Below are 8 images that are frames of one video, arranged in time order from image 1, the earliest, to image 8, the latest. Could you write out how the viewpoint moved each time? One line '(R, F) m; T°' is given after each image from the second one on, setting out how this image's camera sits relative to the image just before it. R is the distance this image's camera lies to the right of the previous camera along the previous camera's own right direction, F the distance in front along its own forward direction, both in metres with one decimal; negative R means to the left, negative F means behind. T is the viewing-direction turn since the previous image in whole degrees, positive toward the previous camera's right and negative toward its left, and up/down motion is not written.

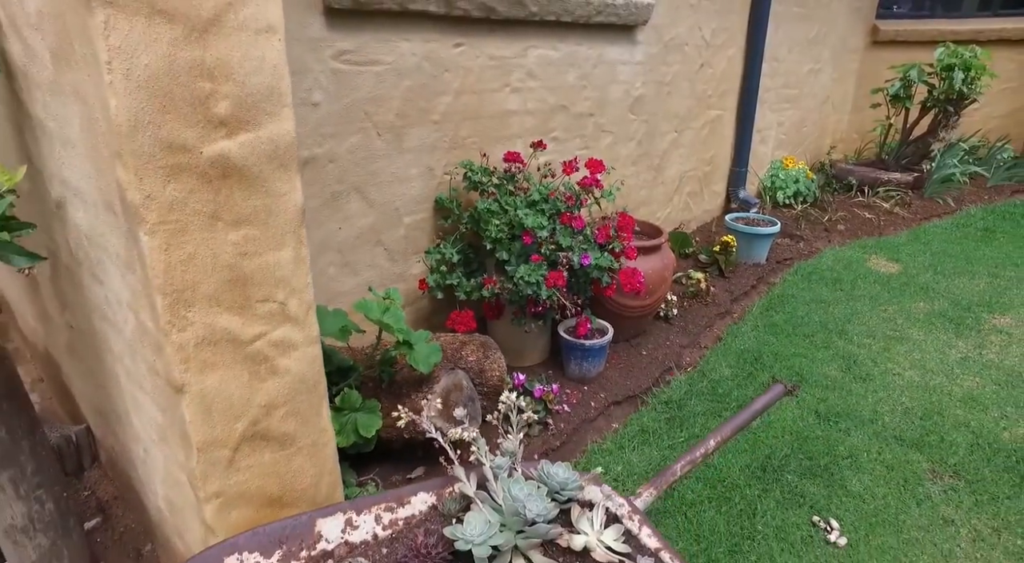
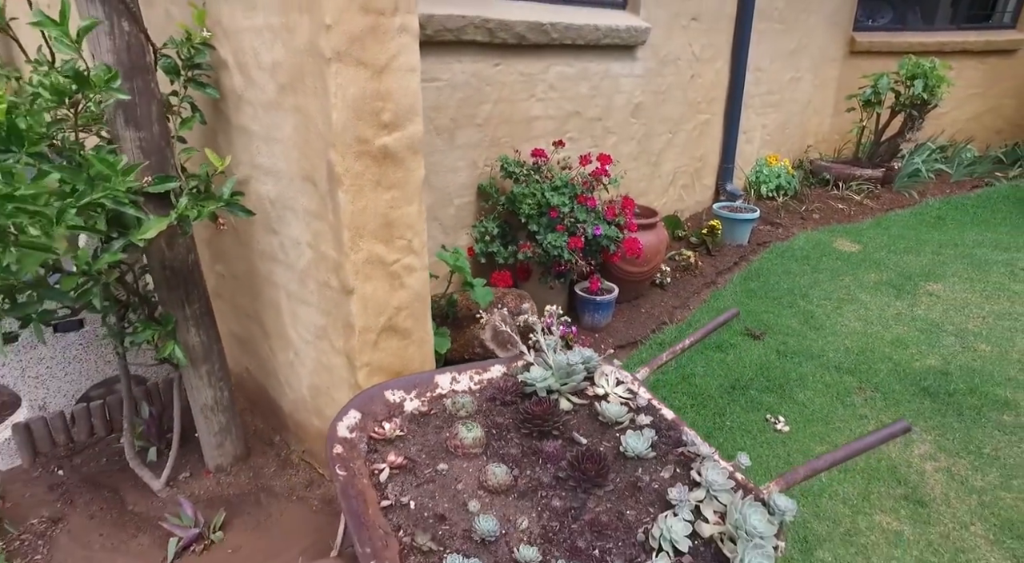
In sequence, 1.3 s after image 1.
(-0.1, -0.5) m; 0°
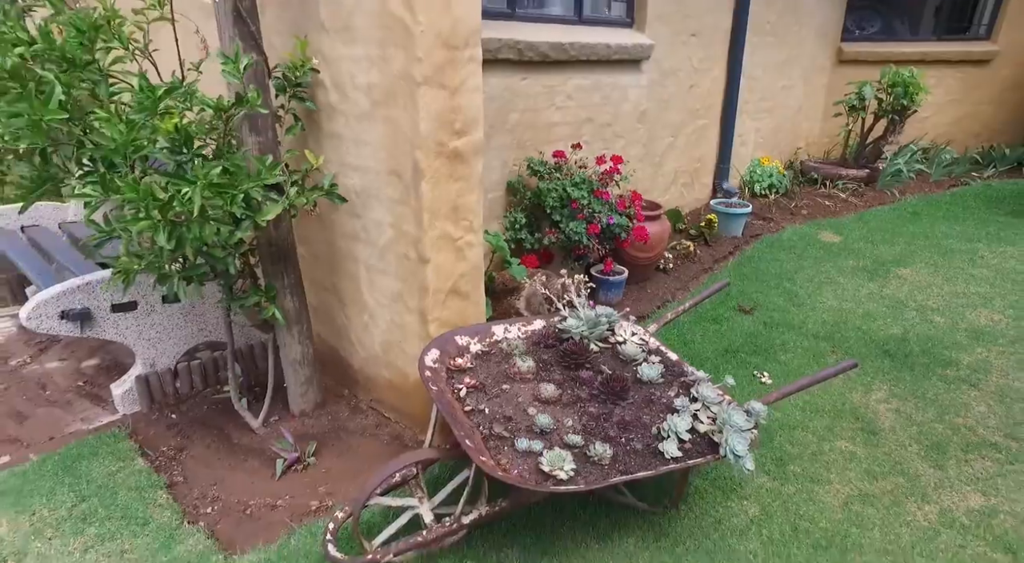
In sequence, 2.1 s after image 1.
(-0.1, -0.4) m; 0°
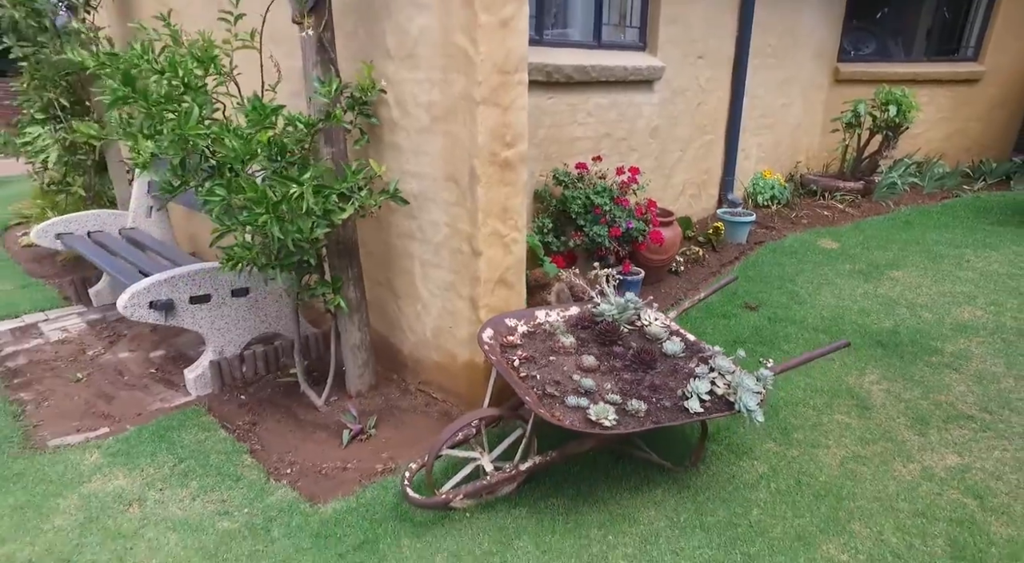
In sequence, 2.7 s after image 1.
(-0.1, -0.3) m; 0°
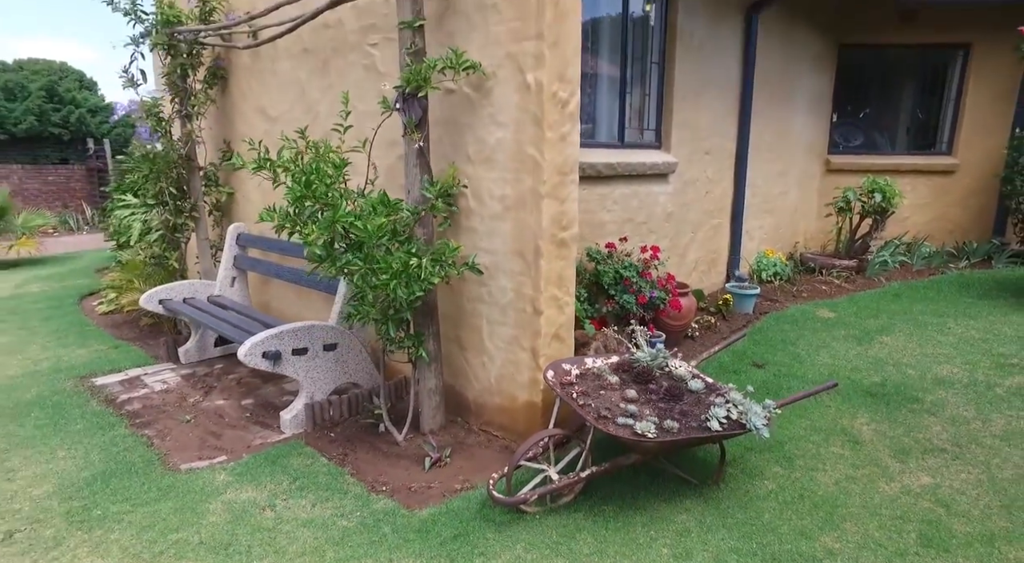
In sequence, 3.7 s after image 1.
(-0.2, -0.6) m; -1°
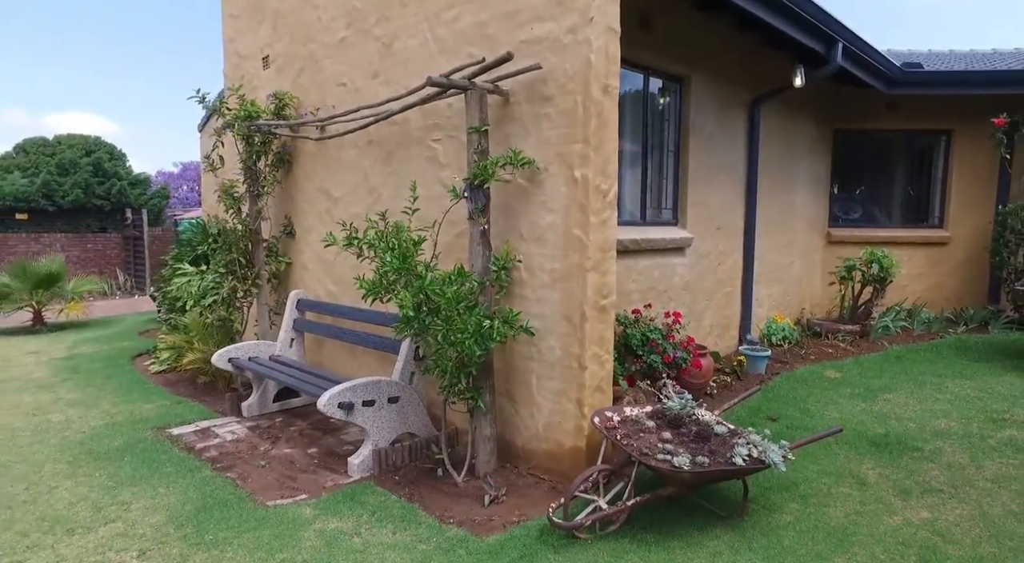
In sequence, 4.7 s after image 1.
(-0.2, -0.5) m; -1°
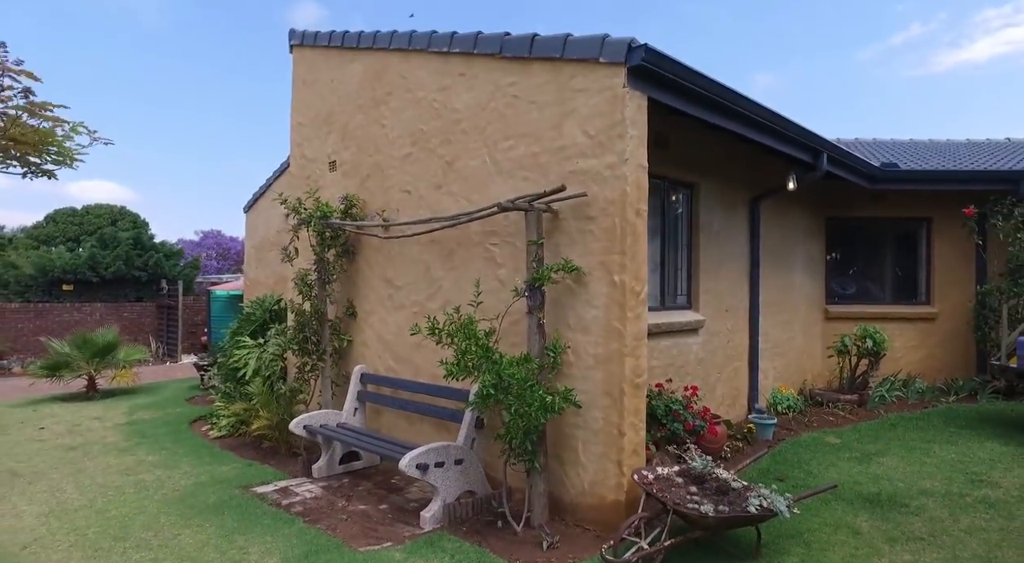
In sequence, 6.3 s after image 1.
(-0.3, -0.8) m; 0°
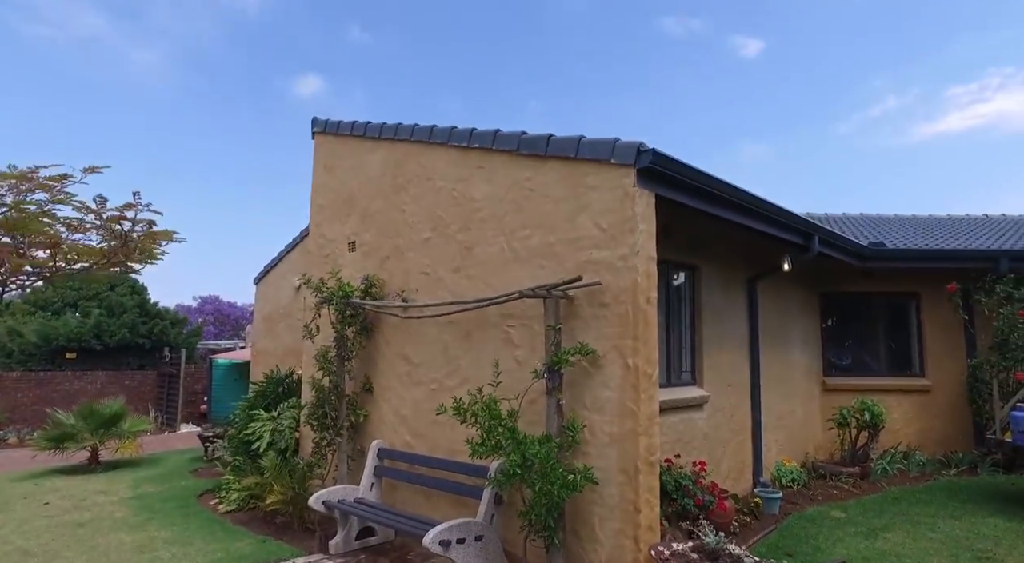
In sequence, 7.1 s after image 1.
(-0.2, -0.3) m; 0°
